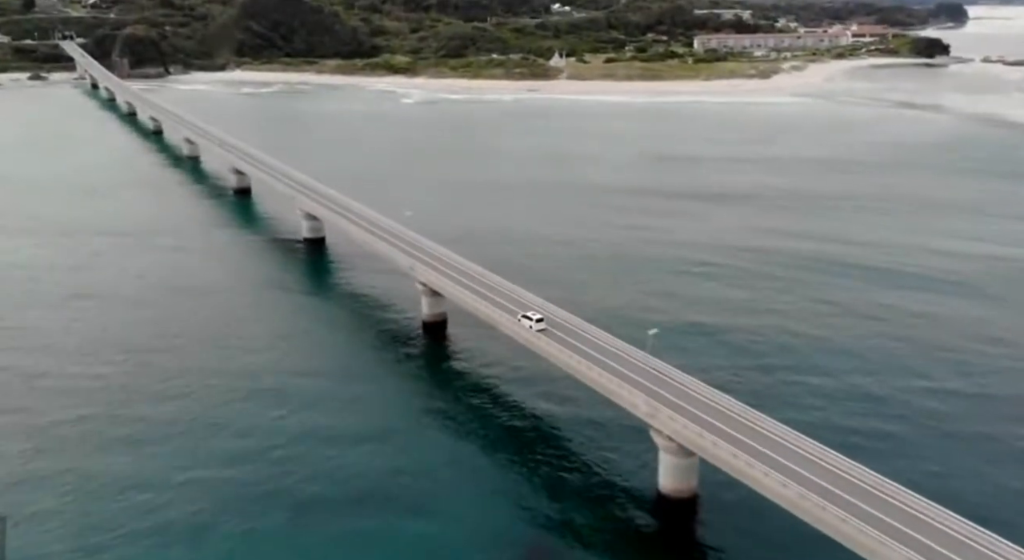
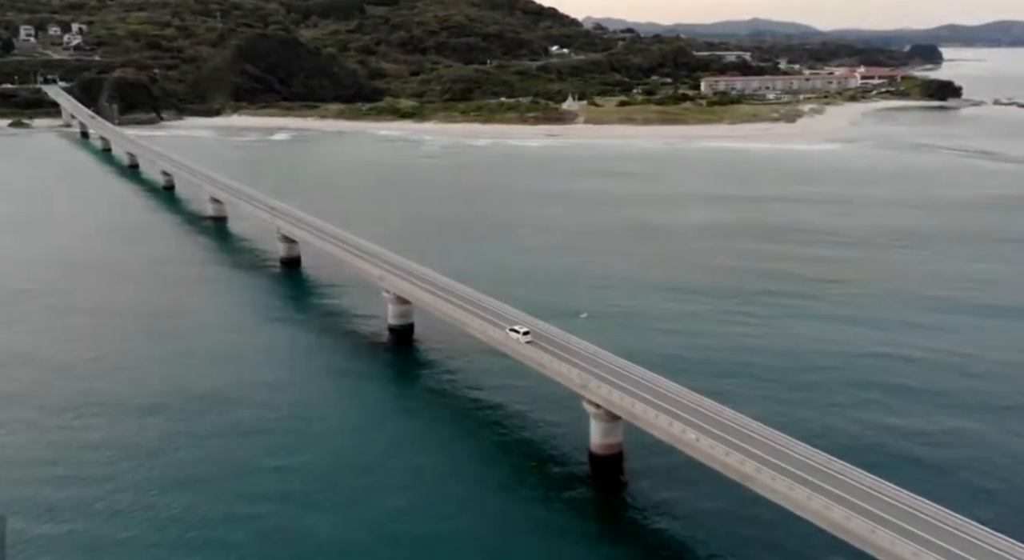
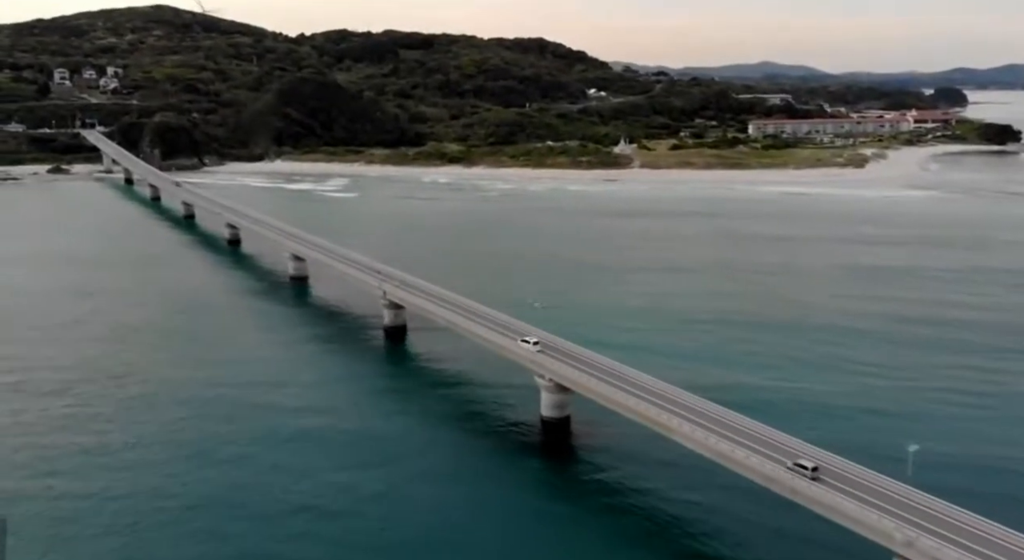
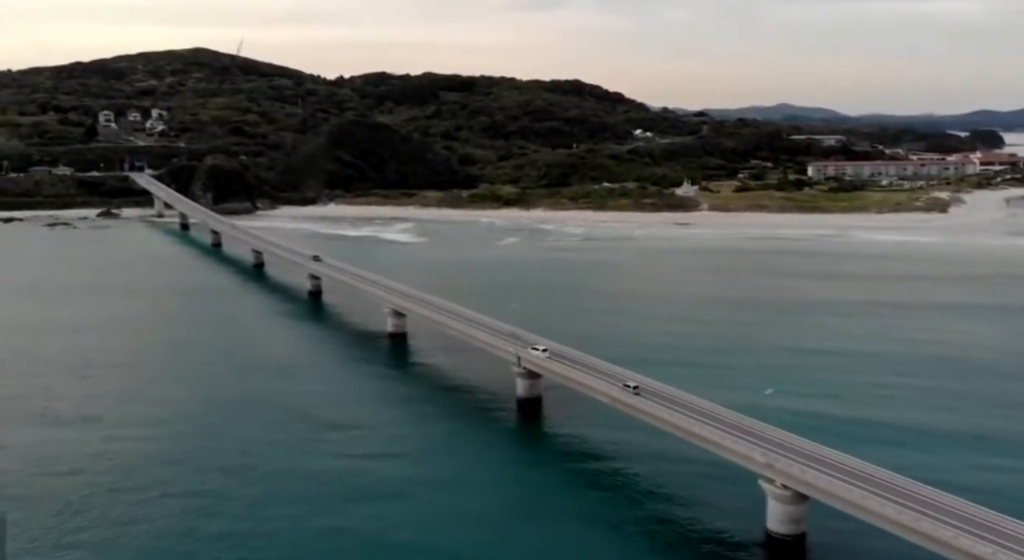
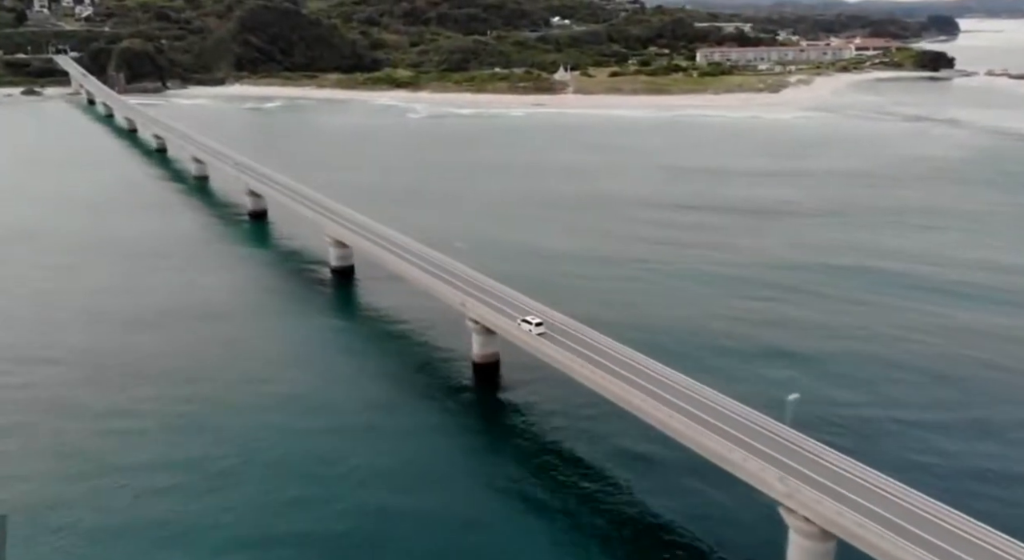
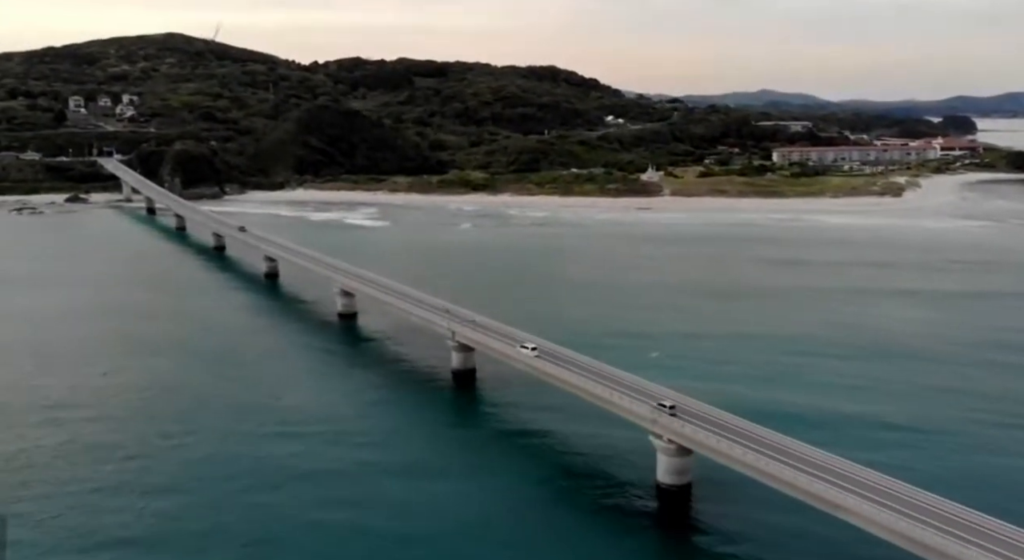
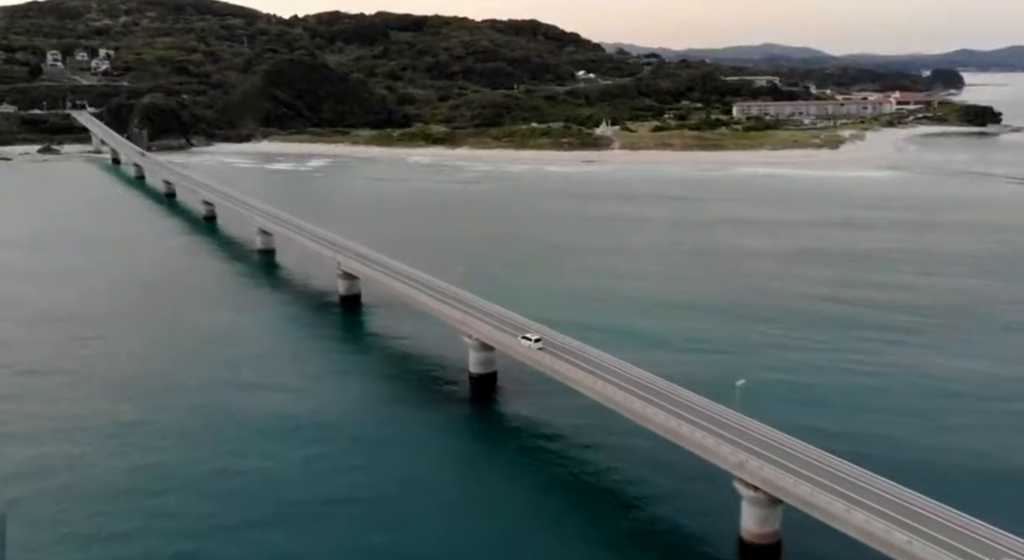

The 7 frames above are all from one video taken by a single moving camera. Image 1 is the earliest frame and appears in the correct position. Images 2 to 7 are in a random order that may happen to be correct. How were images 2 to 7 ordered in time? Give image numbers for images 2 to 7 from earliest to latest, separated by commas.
5, 2, 7, 3, 6, 4
